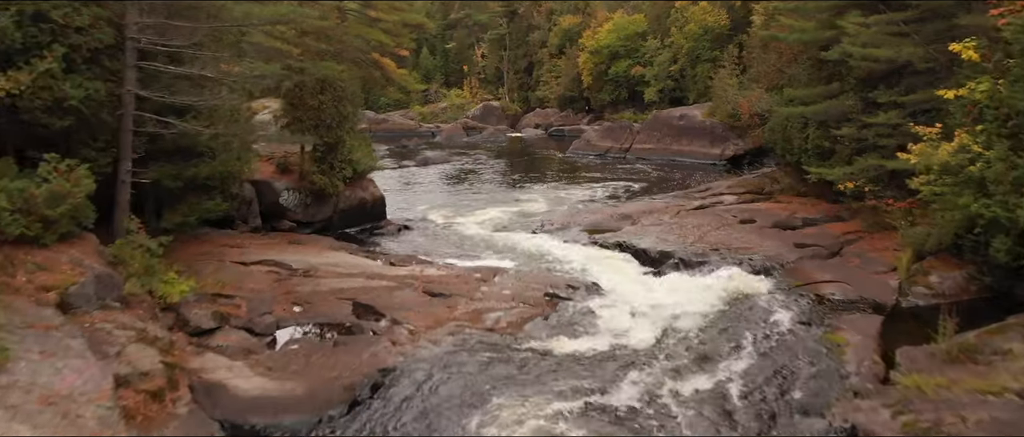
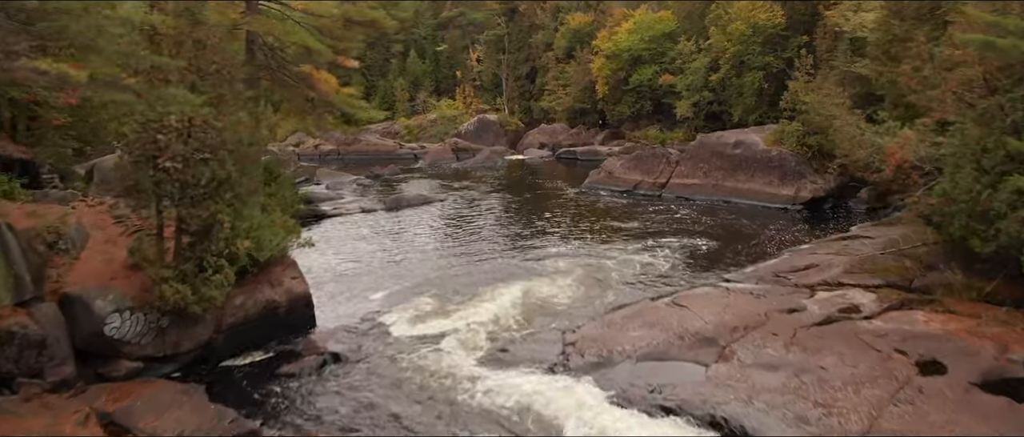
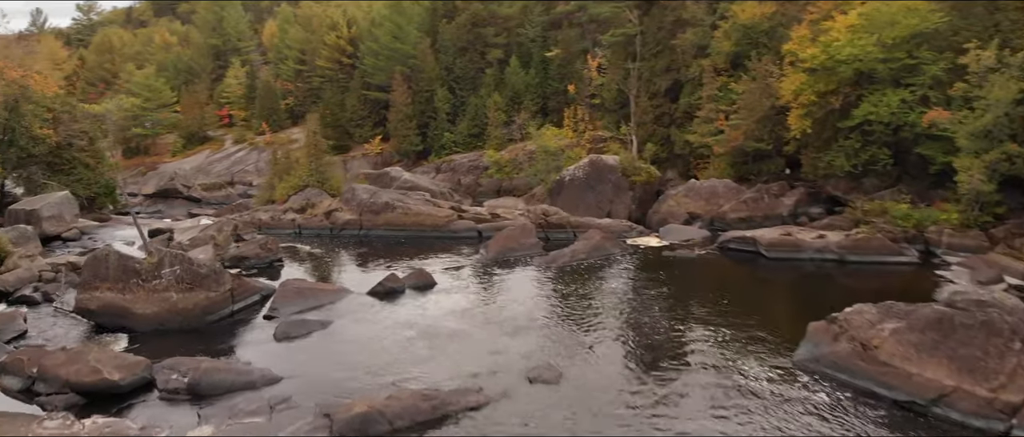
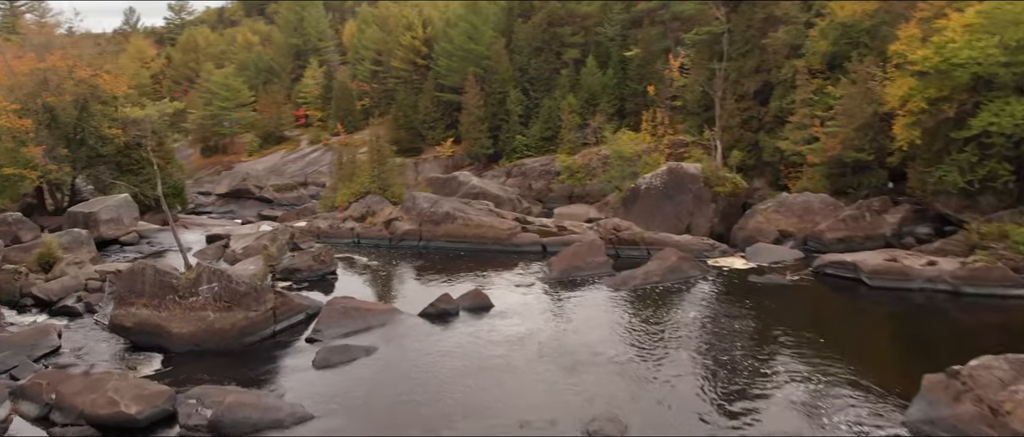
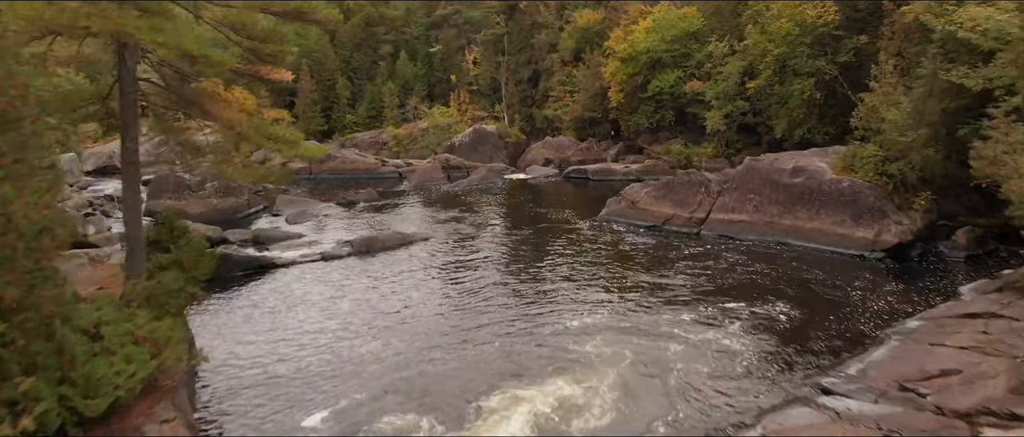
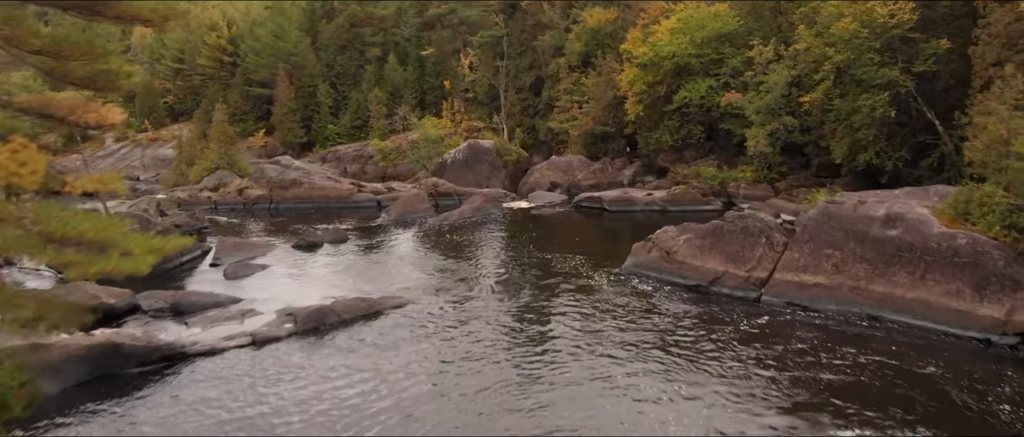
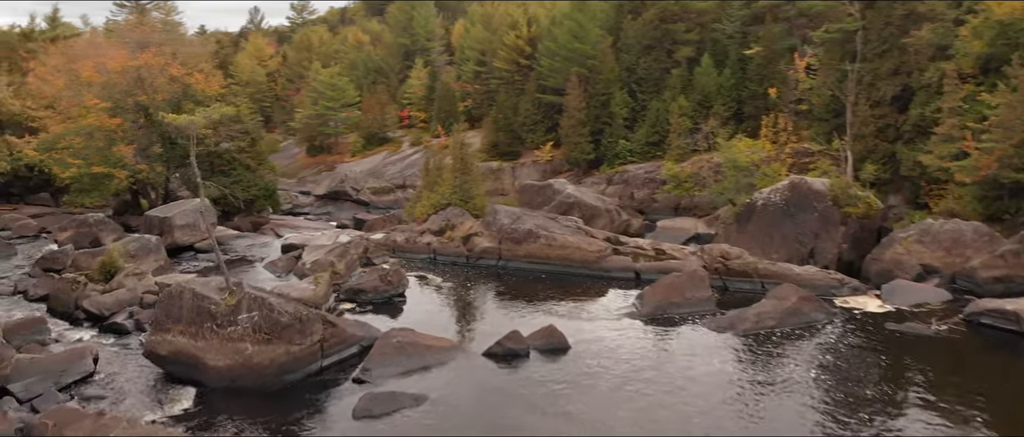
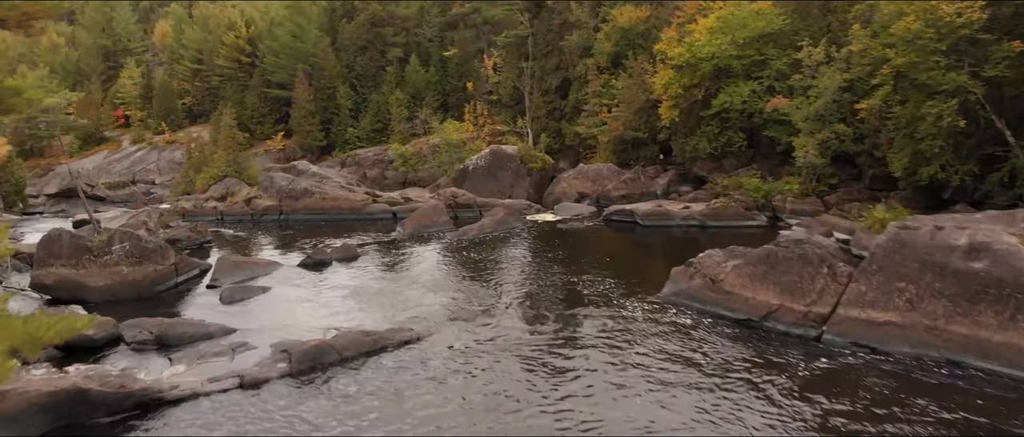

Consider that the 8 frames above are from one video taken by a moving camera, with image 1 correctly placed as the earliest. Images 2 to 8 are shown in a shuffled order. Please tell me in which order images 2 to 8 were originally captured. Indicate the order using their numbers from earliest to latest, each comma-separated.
2, 5, 6, 8, 3, 4, 7
